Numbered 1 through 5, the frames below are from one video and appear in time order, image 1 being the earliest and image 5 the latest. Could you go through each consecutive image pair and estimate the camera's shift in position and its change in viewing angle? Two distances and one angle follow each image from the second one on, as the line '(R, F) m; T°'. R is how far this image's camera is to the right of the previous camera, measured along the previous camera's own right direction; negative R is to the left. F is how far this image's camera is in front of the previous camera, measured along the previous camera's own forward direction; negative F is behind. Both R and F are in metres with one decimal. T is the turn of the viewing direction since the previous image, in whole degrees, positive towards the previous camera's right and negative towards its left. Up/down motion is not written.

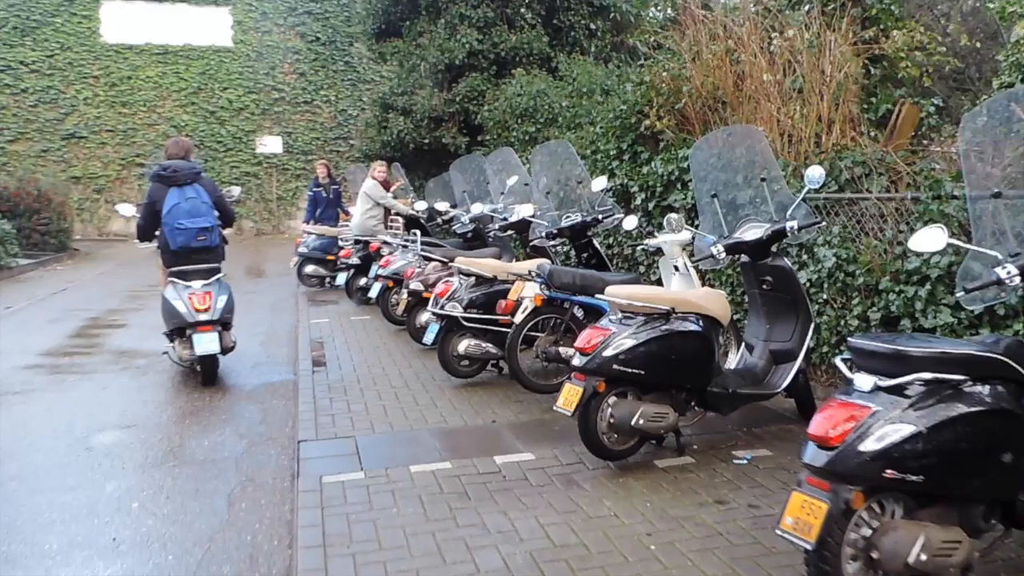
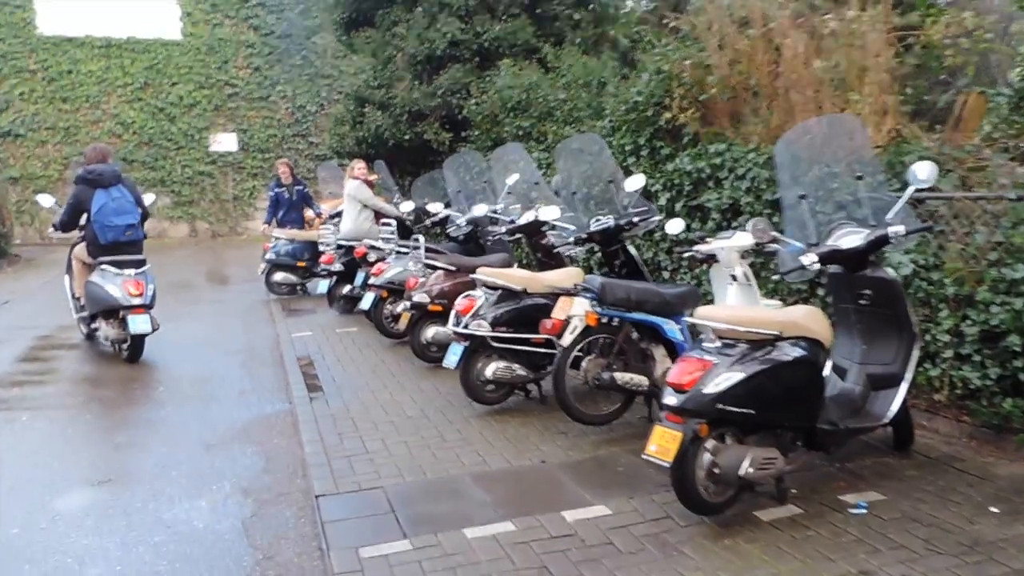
(-0.5, +0.8) m; +3°
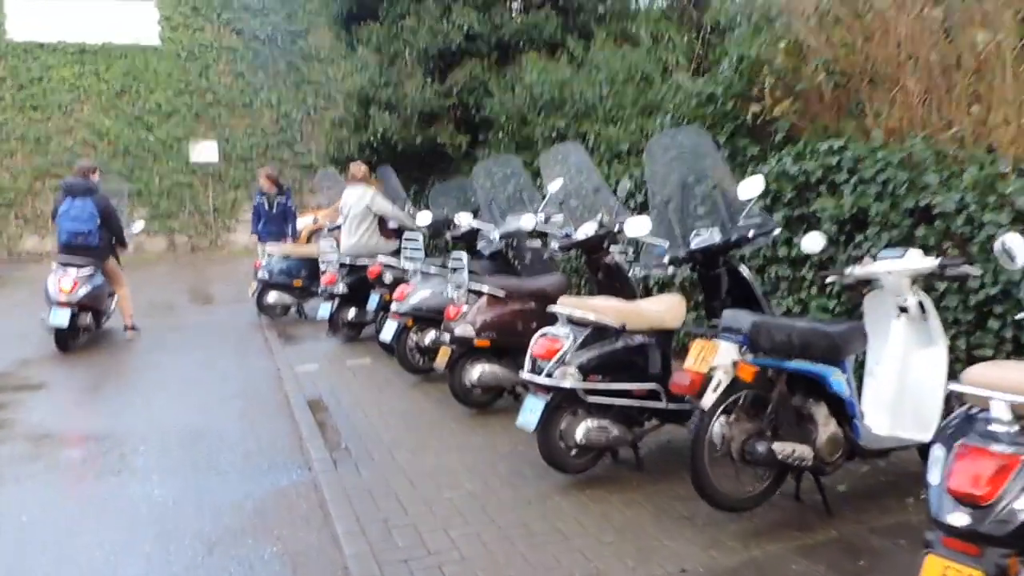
(-0.6, +1.4) m; +2°
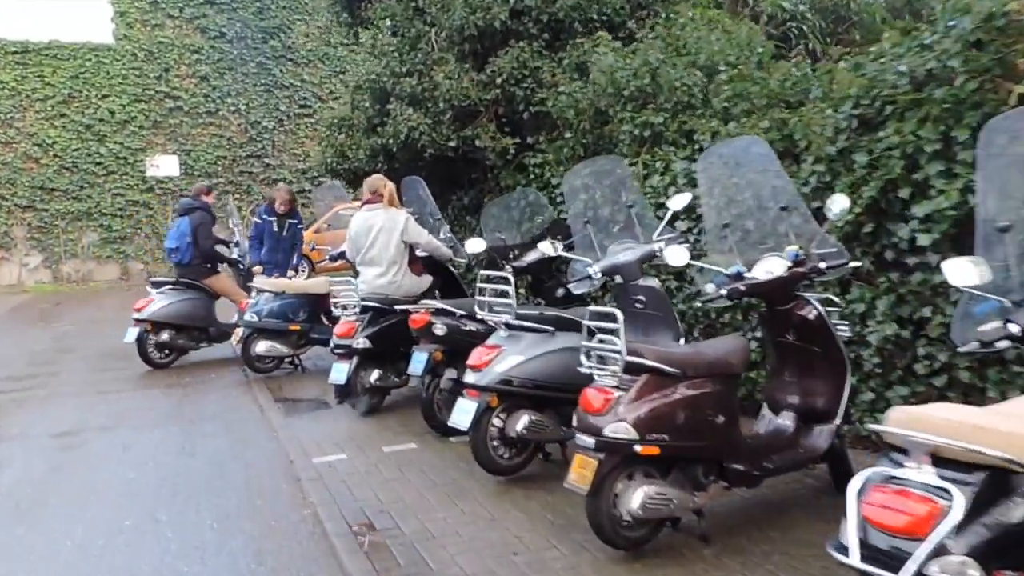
(-1.0, +2.2) m; +3°
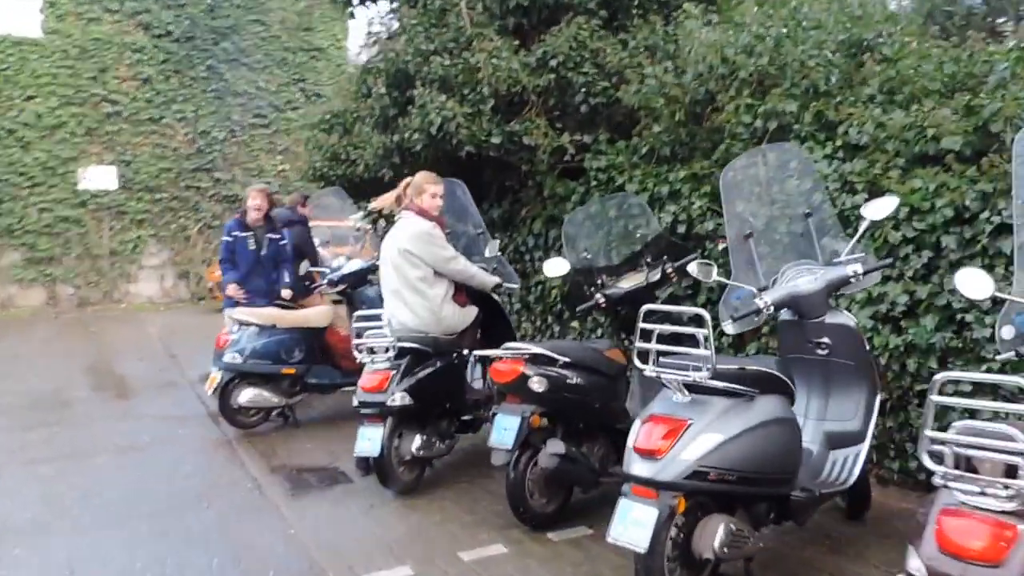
(-0.9, +1.7) m; +4°
